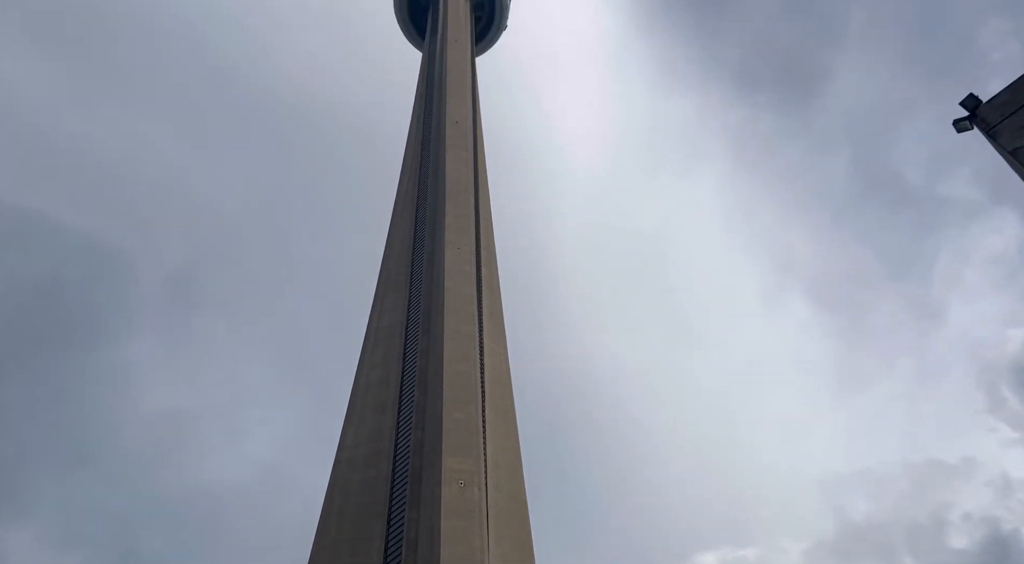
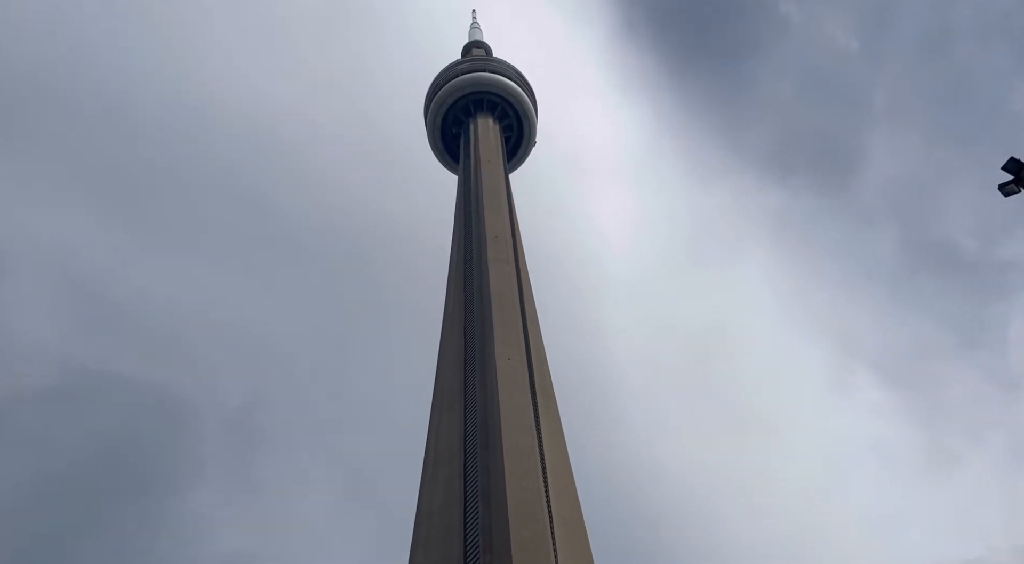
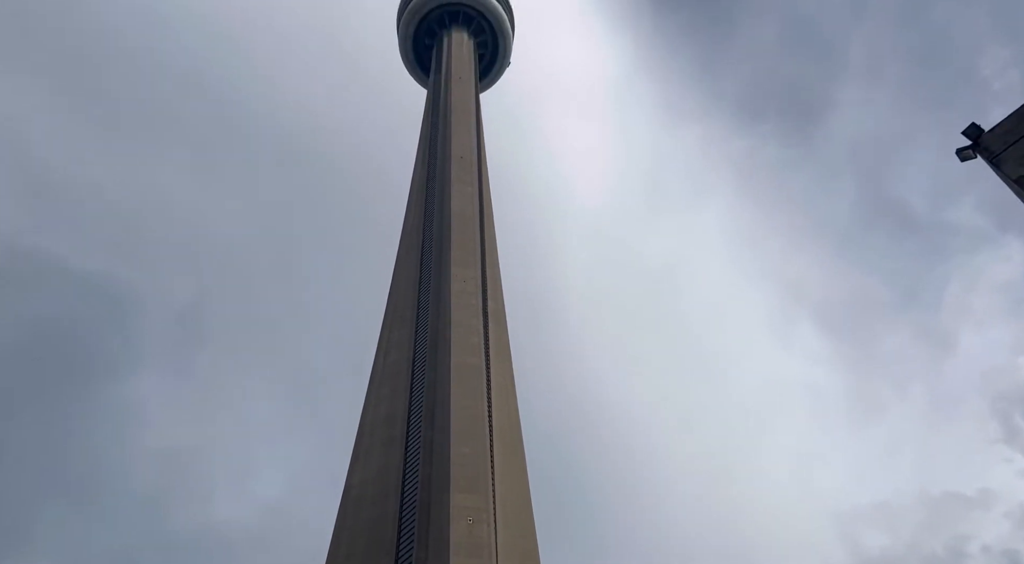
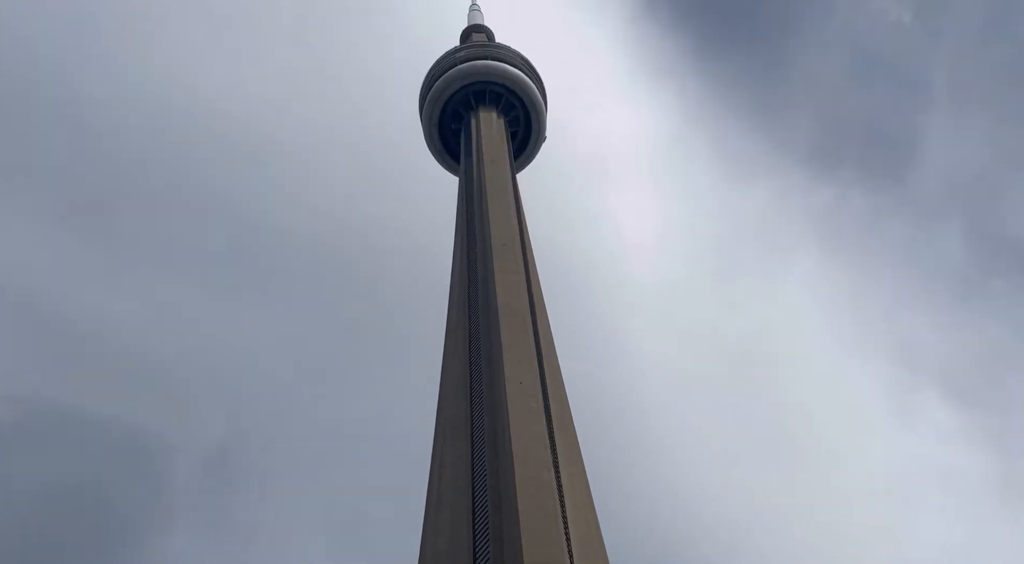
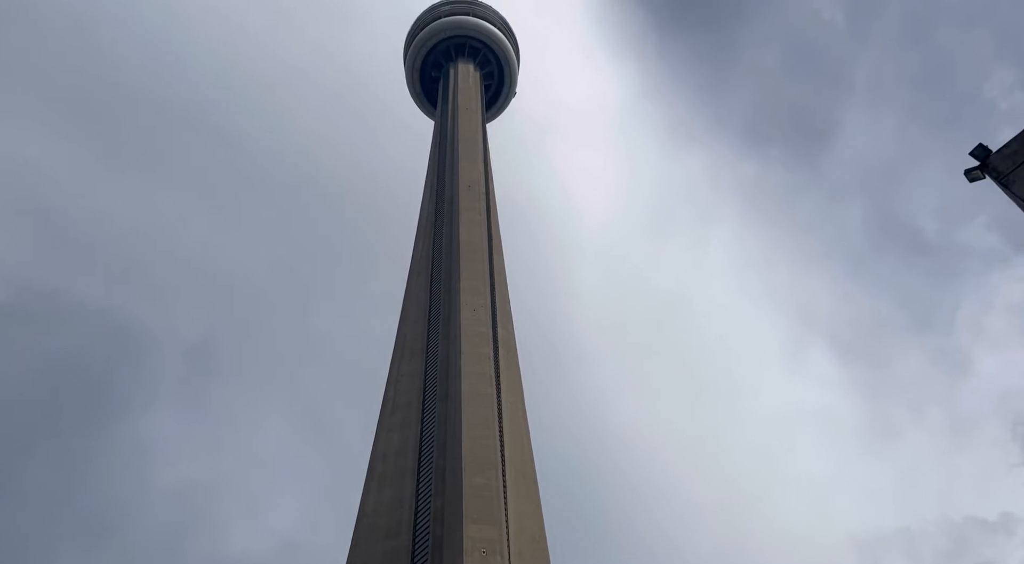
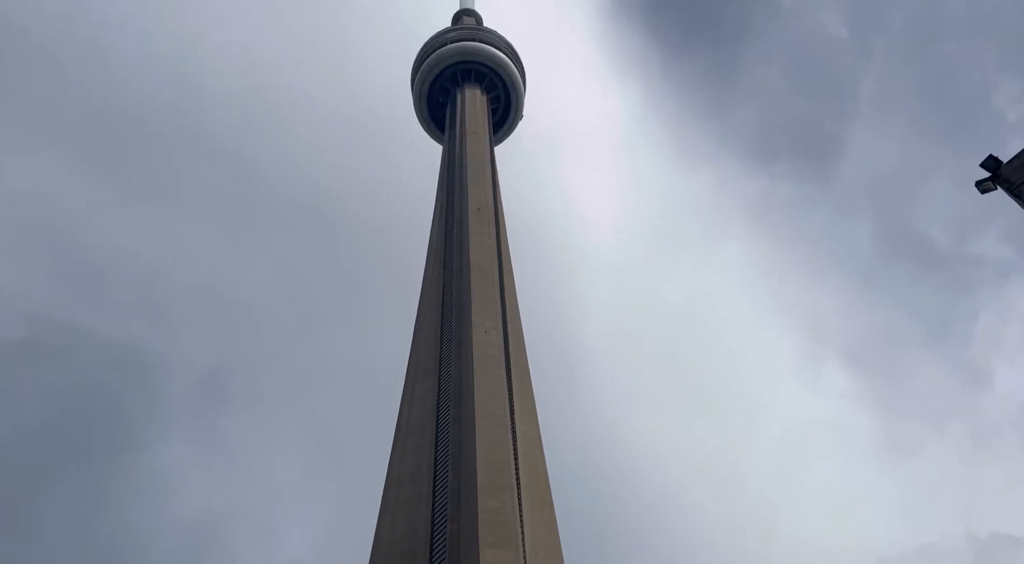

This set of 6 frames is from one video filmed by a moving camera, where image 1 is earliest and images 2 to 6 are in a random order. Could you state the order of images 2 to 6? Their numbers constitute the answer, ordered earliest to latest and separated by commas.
3, 5, 6, 2, 4
